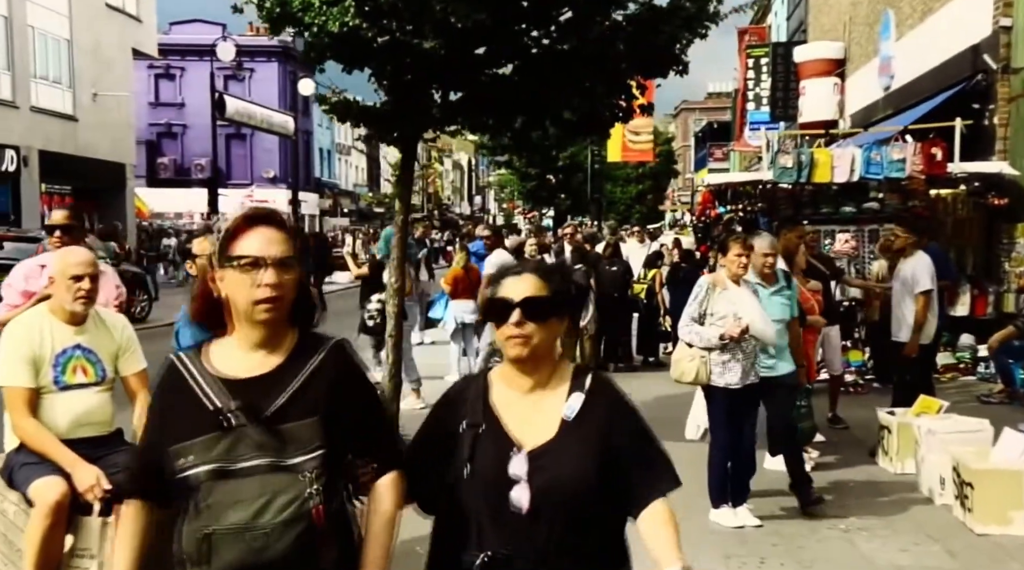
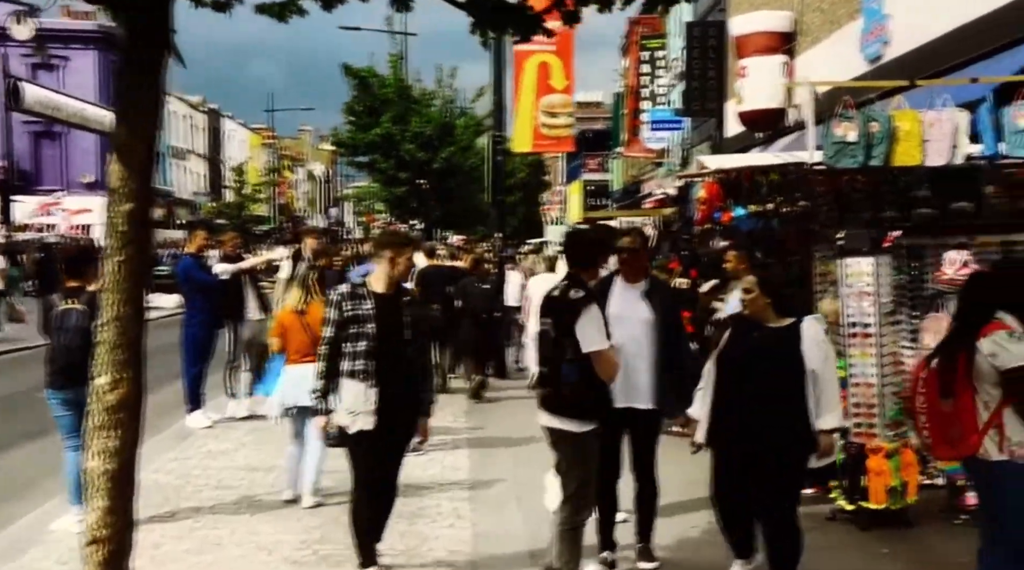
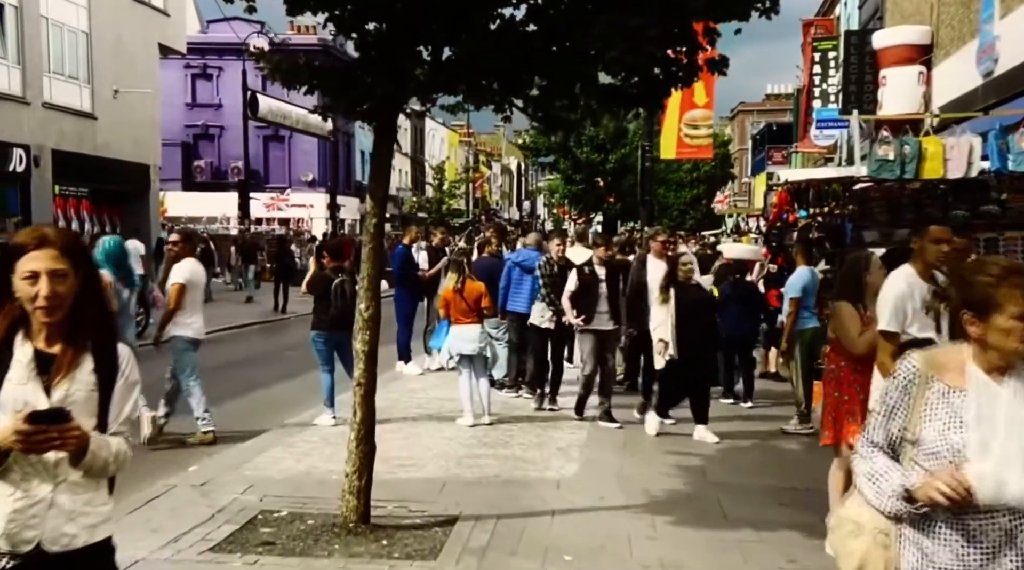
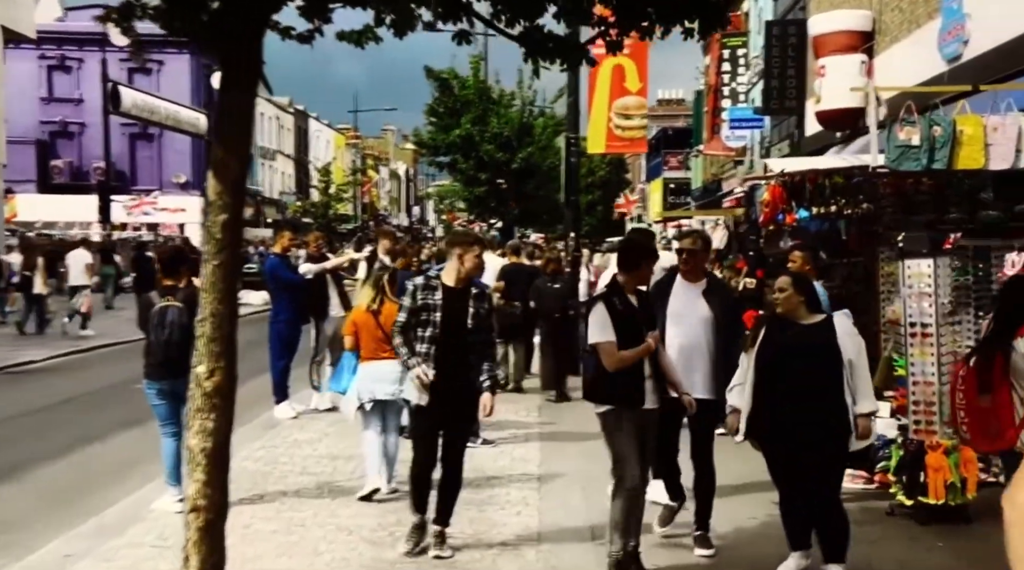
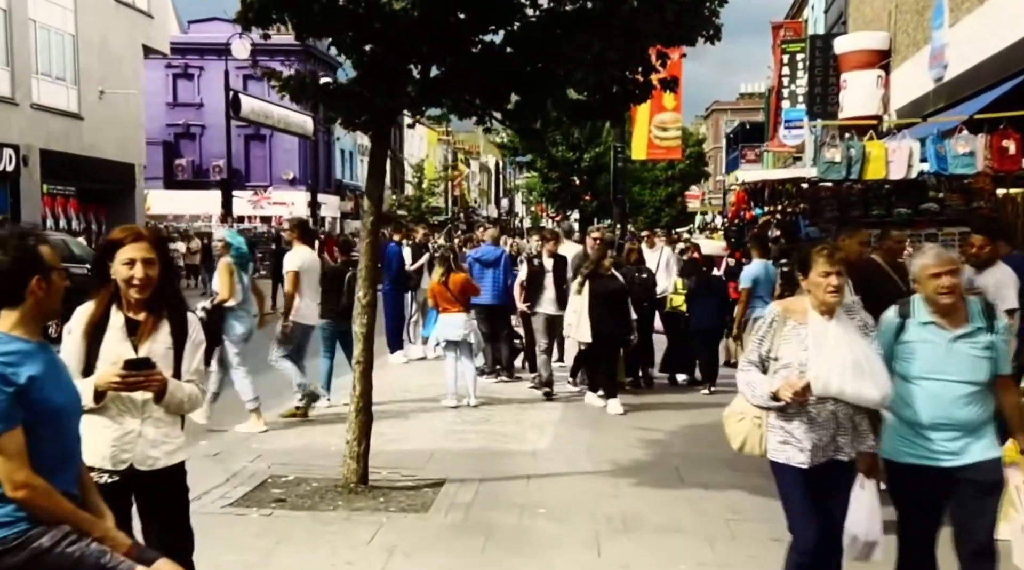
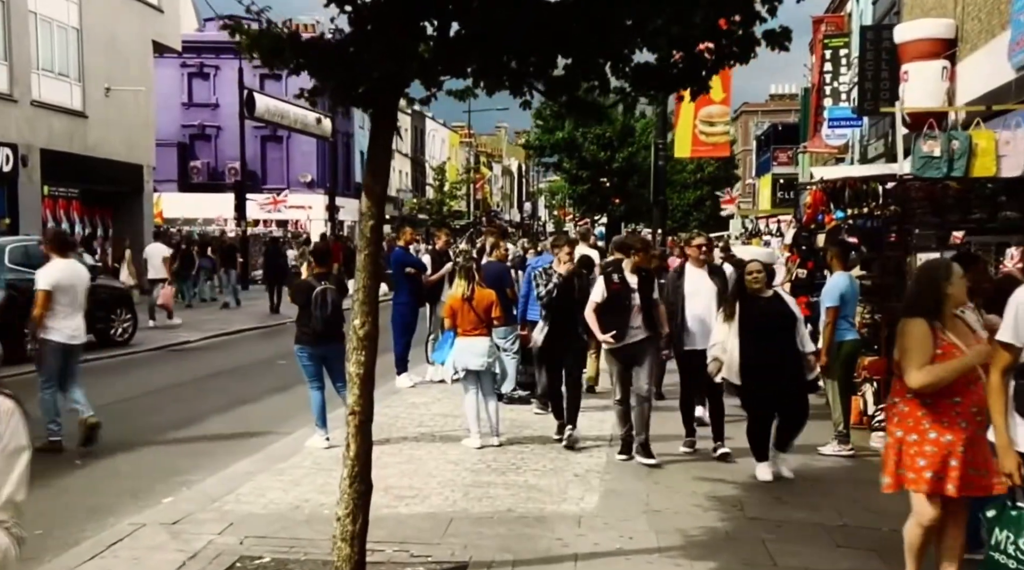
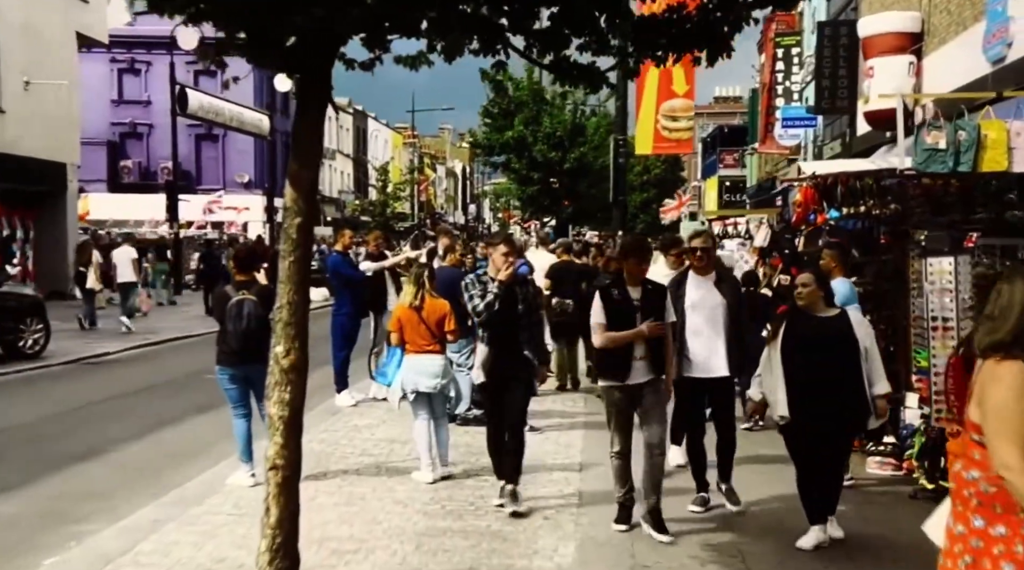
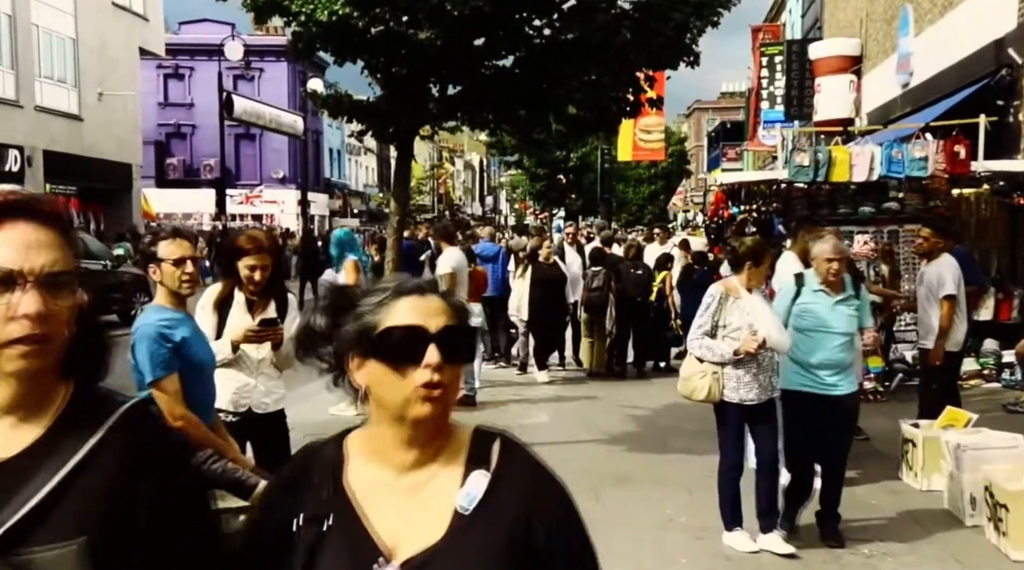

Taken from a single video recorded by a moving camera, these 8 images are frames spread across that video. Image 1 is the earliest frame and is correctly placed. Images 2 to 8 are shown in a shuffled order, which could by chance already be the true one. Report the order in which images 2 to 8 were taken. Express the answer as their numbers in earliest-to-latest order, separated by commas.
8, 5, 3, 6, 7, 4, 2
